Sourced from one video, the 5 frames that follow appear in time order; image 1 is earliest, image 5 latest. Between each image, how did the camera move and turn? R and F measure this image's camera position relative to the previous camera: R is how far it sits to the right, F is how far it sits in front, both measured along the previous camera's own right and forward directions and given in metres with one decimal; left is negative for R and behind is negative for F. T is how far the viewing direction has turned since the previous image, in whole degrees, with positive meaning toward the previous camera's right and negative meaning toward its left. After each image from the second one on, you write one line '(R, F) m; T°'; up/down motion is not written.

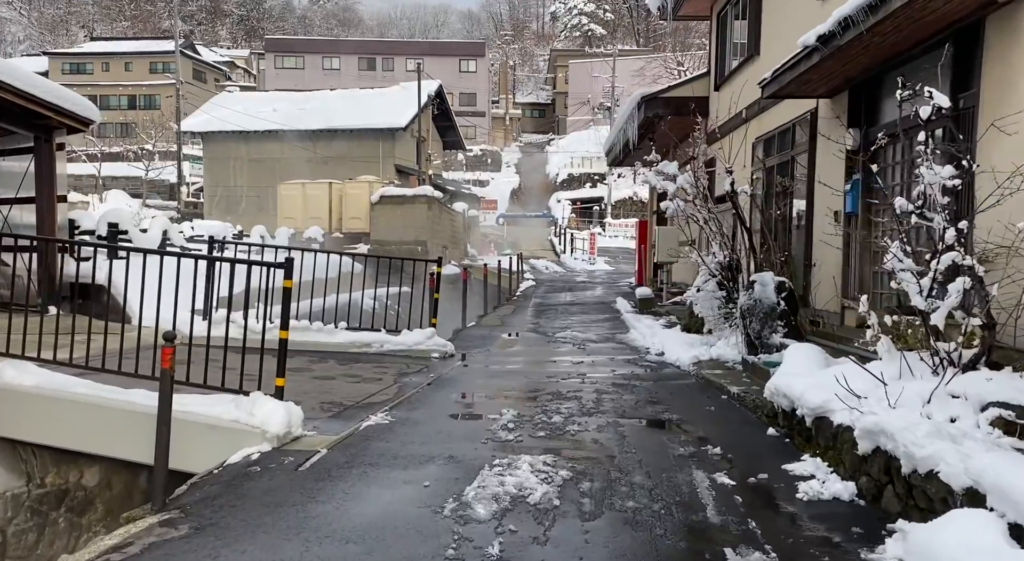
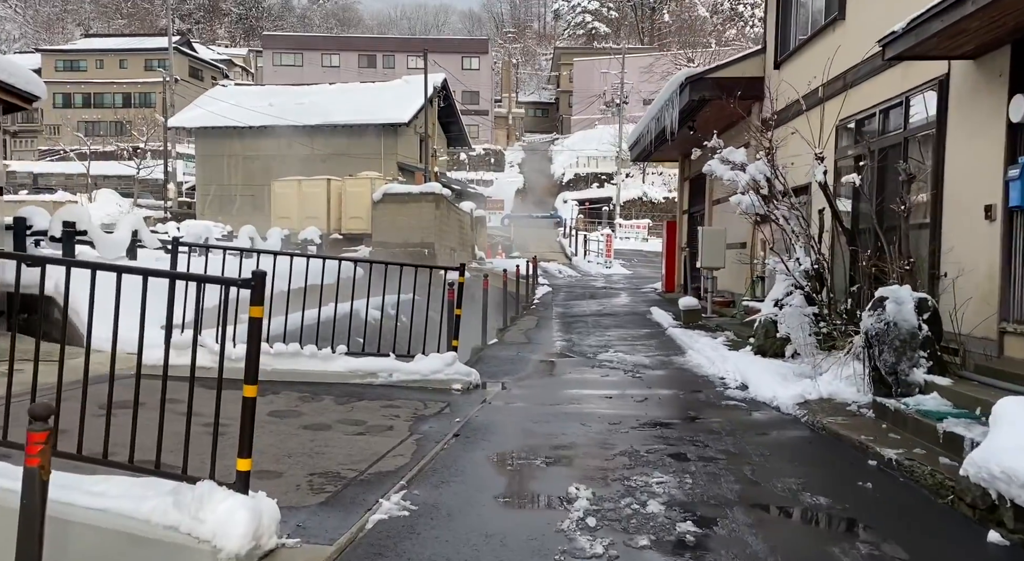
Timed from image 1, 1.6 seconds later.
(-0.4, +2.1) m; 0°
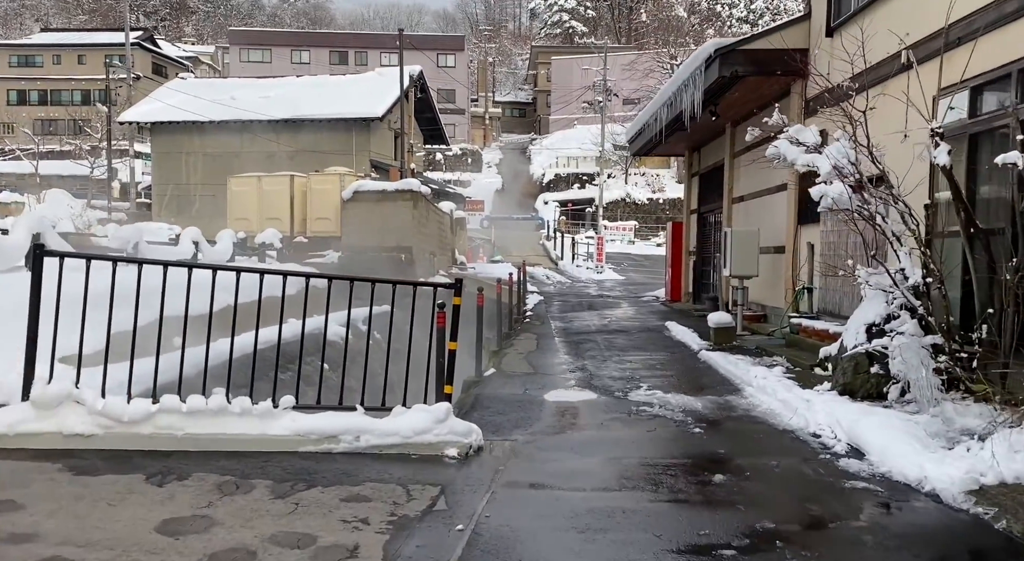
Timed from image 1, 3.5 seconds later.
(-0.3, +2.4) m; +2°
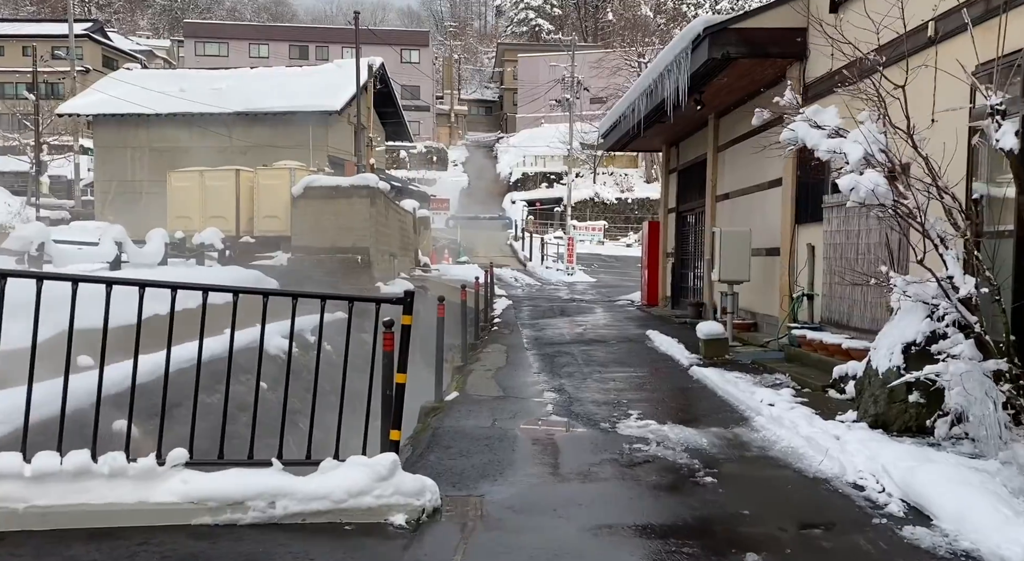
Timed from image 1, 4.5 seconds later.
(0.0, +1.3) m; +2°
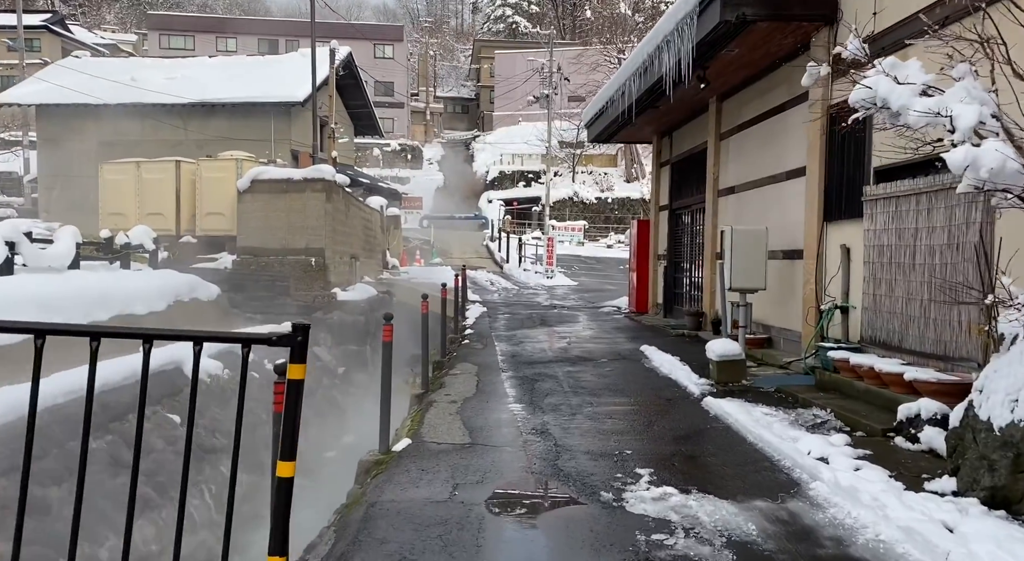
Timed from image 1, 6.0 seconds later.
(+0.1, +1.9) m; +1°
